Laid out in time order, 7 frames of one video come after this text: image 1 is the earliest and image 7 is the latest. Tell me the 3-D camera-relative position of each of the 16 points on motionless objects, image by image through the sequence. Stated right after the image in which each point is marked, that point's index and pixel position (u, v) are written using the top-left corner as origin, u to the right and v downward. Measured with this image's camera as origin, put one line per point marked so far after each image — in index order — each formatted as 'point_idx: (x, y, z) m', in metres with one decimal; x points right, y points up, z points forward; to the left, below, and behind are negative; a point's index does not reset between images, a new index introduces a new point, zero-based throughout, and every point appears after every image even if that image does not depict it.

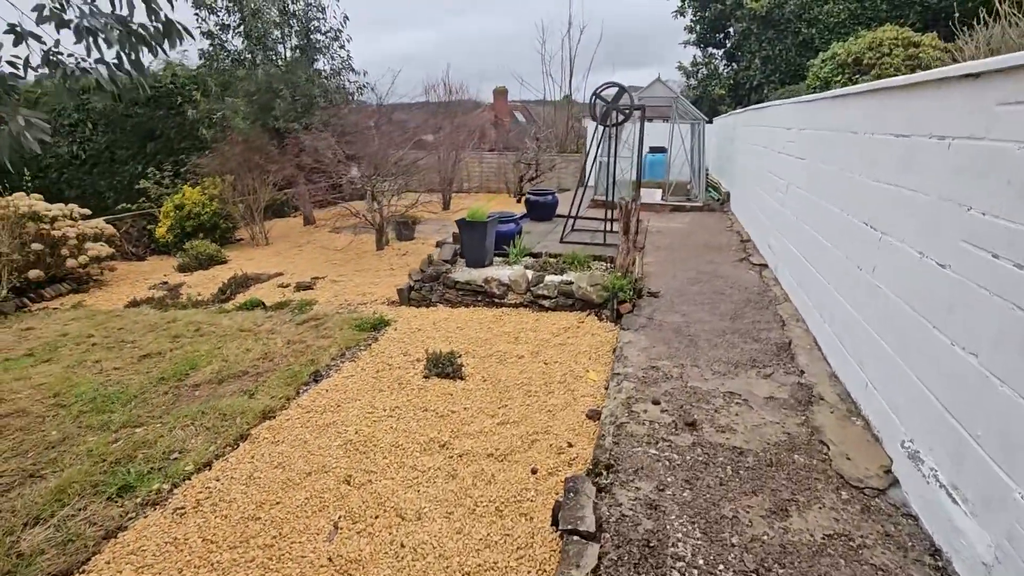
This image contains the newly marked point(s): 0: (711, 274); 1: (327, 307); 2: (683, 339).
0: (+2.4, +0.2, +6.3) m
1: (-2.2, -0.2, +6.1) m
2: (+1.5, -0.5, +4.4) m
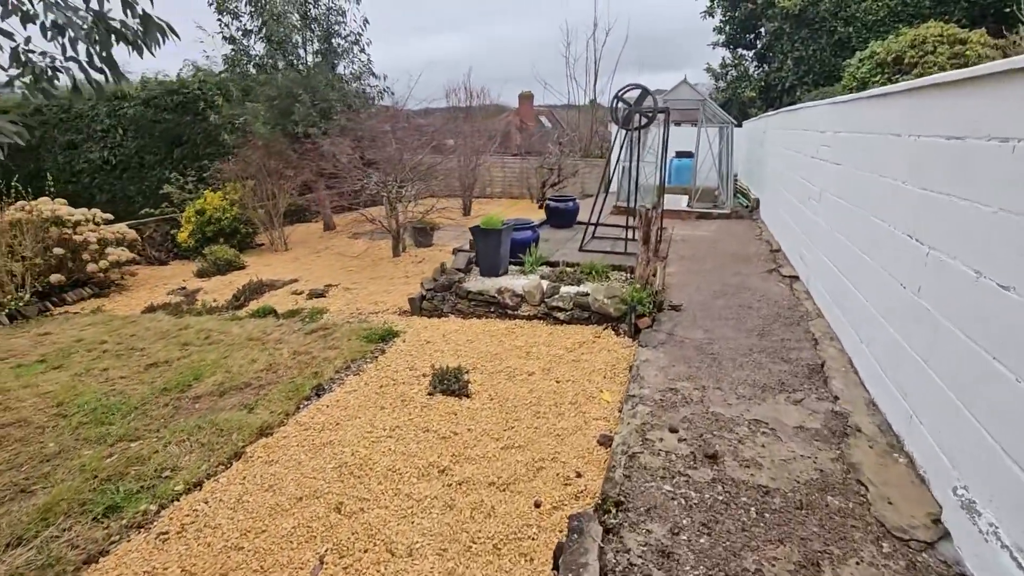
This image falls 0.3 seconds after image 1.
0: (+2.6, 0.0, +6.0) m
1: (-2.0, -0.3, +6.0) m
2: (+1.6, -0.6, +4.1) m
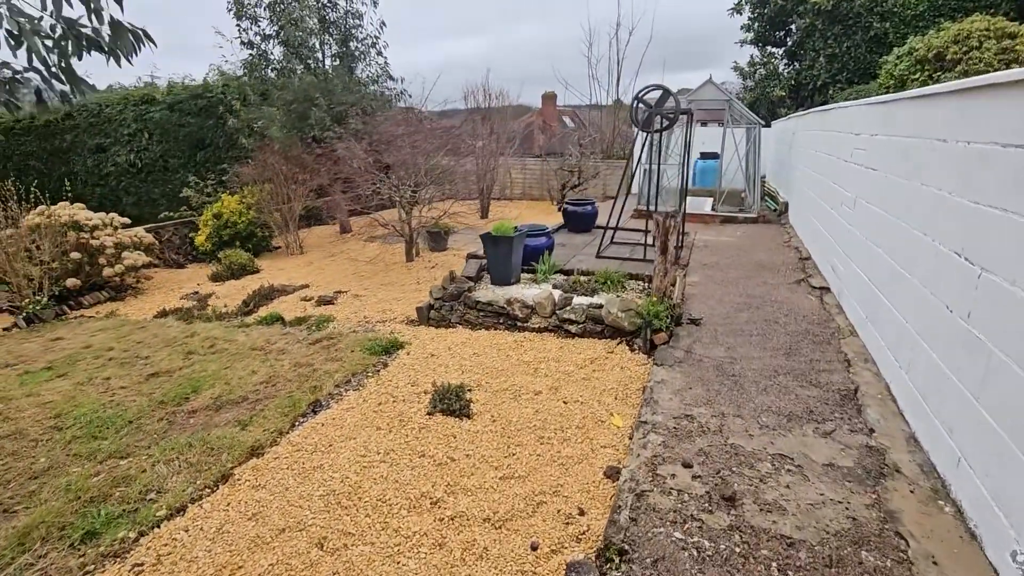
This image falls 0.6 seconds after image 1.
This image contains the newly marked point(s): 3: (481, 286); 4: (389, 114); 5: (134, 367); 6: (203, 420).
0: (+2.7, -0.1, +5.6) m
1: (-1.9, -0.4, +5.9) m
2: (+1.6, -0.7, +3.8) m
3: (-0.4, 0.0, +6.0) m
4: (-2.5, +3.6, +10.5) m
5: (-3.7, -0.8, +5.0) m
6: (-2.4, -1.0, +4.0) m
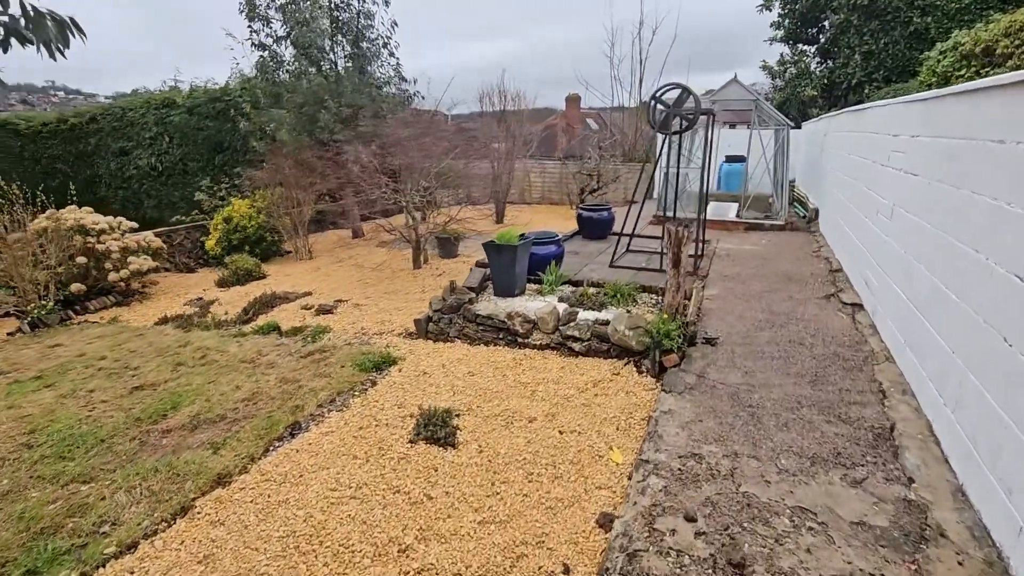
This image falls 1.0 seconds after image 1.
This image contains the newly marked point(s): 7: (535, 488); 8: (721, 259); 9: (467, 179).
0: (+2.8, -0.3, +5.1) m
1: (-1.9, -0.5, +5.6) m
2: (+1.5, -0.8, +3.4) m
3: (-0.3, -0.1, +5.7) m
4: (-2.2, +3.4, +10.3) m
5: (-3.7, -0.9, +4.9) m
6: (-2.4, -1.1, +3.7) m
7: (+0.1, -1.2, +3.0) m
8: (+3.1, +0.4, +7.5) m
9: (-0.9, +2.2, +10.4) m
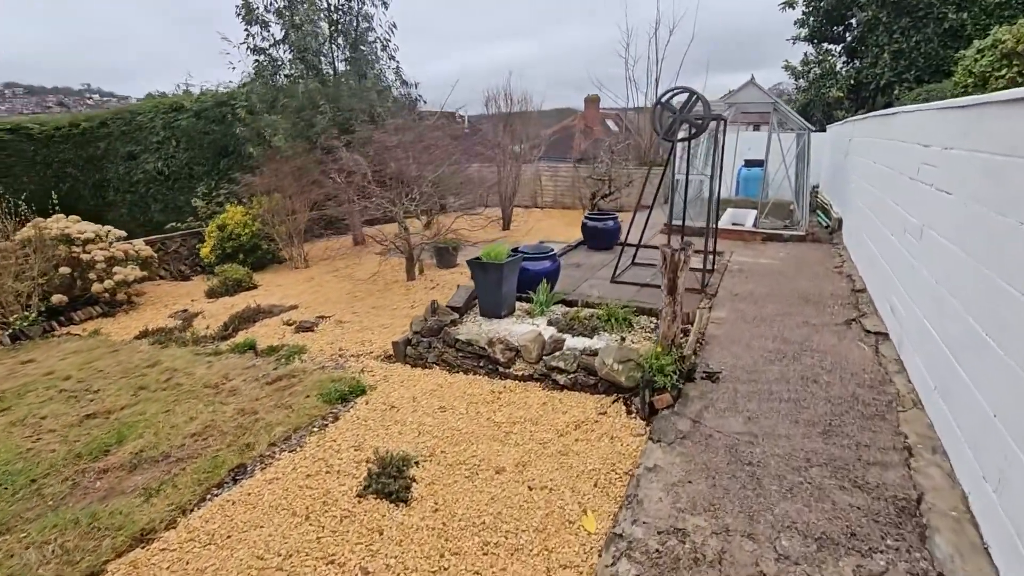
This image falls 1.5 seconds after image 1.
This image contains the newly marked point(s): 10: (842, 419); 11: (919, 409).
0: (+2.6, -0.5, +4.6) m
1: (-2.0, -0.7, +5.3) m
2: (+1.3, -1.1, +2.9) m
3: (-0.5, -0.3, +5.3) m
4: (-2.1, +3.2, +10.0) m
5: (-3.9, -1.0, +4.6) m
6: (-2.6, -1.3, +3.4) m
7: (-0.1, -1.4, +2.6) m
8: (+3.0, +0.2, +7.0) m
9: (-0.8, +2.0, +10.0) m
10: (+2.2, -0.9, +3.4) m
11: (+2.7, -0.8, +3.5) m
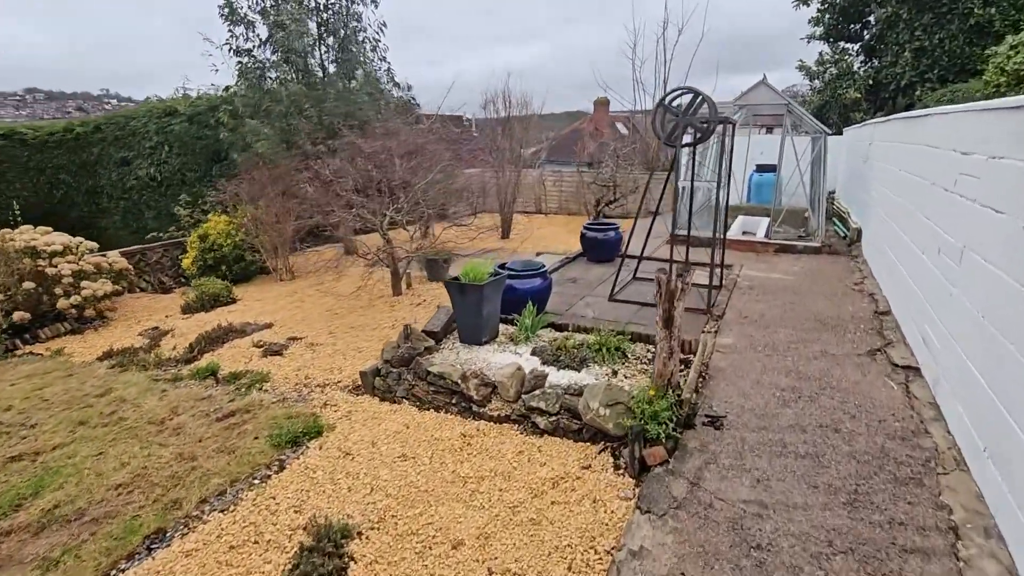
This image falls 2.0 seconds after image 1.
0: (+2.4, -0.7, +4.0) m
1: (-2.2, -0.9, +4.8) m
2: (+1.1, -1.3, +2.4) m
3: (-0.6, -0.5, +4.8) m
4: (-2.2, +3.0, +9.5) m
5: (-4.1, -1.2, +4.2) m
6: (-2.9, -1.5, +2.9) m
7: (-0.3, -1.6, +2.0) m
8: (+2.9, -0.1, +6.4) m
9: (-0.9, +1.8, +9.6) m
10: (+2.0, -1.1, +2.8) m
11: (+2.5, -1.0, +2.9) m
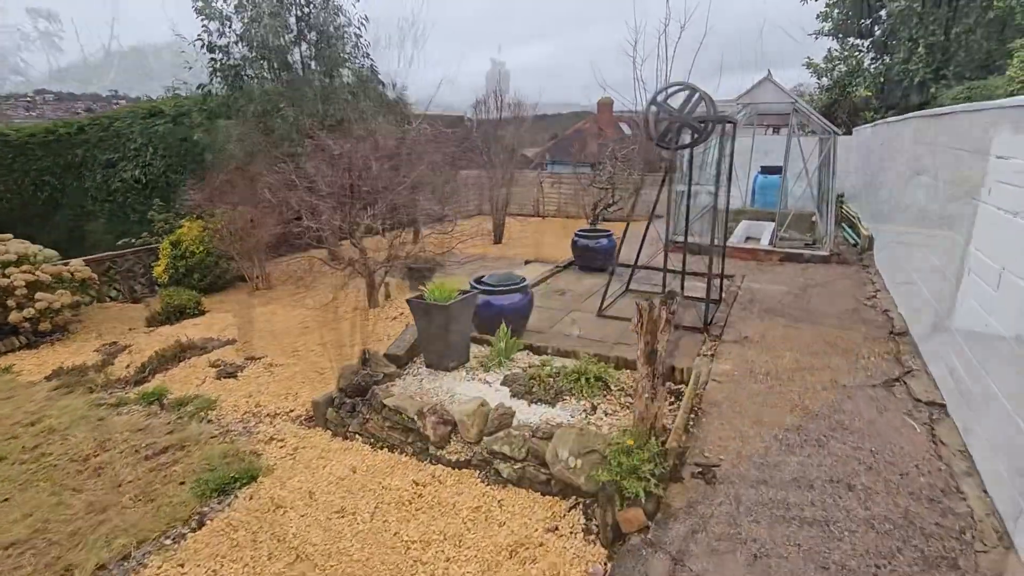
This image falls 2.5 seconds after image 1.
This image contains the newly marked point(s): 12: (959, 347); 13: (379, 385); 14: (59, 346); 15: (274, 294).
0: (+2.2, -0.9, +3.5) m
1: (-2.4, -1.1, +4.3) m
2: (+0.8, -1.4, +1.9) m
3: (-0.9, -0.7, +4.3) m
4: (-2.4, +2.9, +9.0) m
5: (-4.3, -1.4, +3.7) m
6: (-3.1, -1.6, +2.5) m
7: (-0.6, -1.7, +1.5) m
8: (+2.6, -0.2, +5.9) m
9: (-1.1, +1.6, +9.1) m
10: (+1.7, -1.2, +2.3) m
11: (+2.3, -1.2, +2.4) m
12: (+3.1, -0.4, +3.5) m
13: (-1.0, -0.8, +4.0) m
14: (-5.8, -0.7, +6.6) m
15: (-3.7, -0.1, +8.0) m
